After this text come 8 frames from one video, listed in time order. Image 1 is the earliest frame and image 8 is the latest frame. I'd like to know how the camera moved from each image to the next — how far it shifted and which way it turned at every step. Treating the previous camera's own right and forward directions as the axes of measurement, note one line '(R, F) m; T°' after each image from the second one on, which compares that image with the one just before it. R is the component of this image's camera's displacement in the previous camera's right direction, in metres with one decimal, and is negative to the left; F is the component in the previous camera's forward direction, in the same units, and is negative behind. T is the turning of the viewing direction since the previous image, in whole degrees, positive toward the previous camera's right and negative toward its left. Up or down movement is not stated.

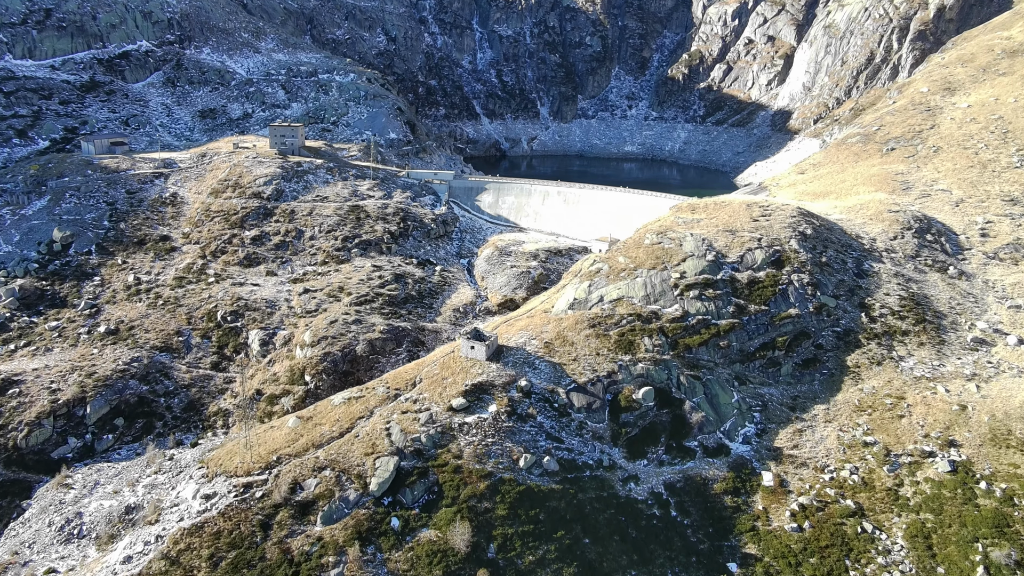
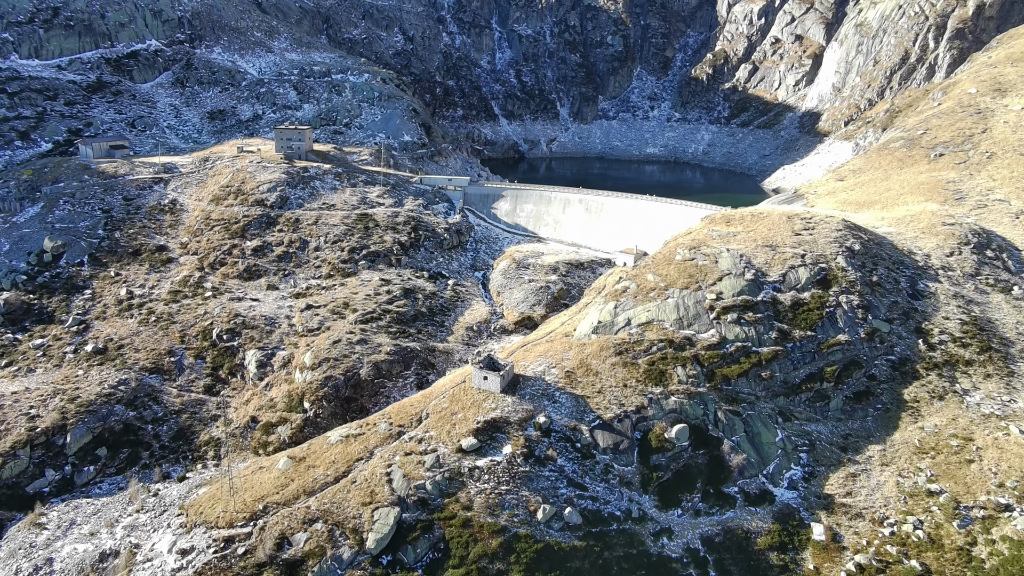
(0.0, +3.7) m; -1°
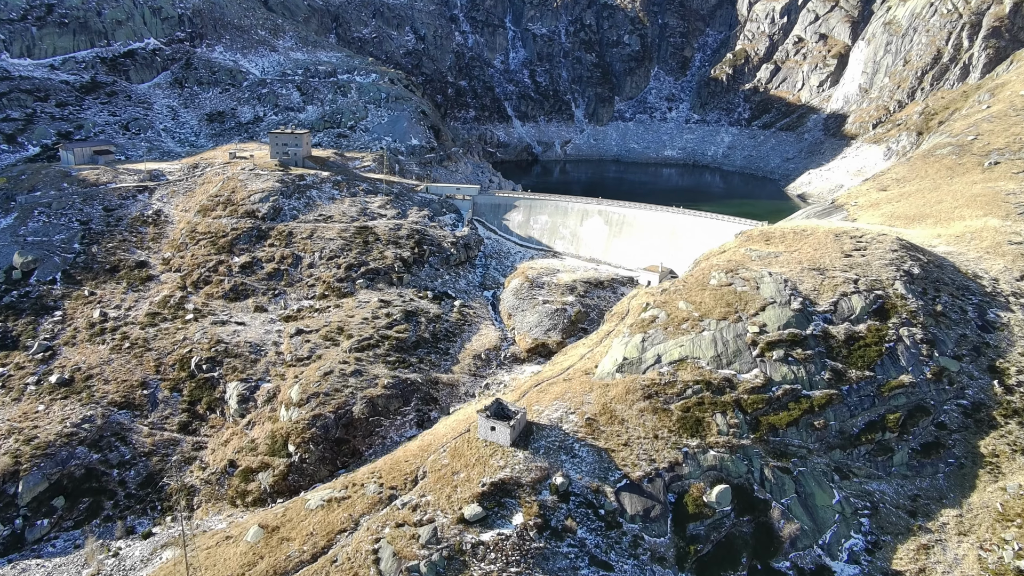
(0.0, +4.6) m; -1°
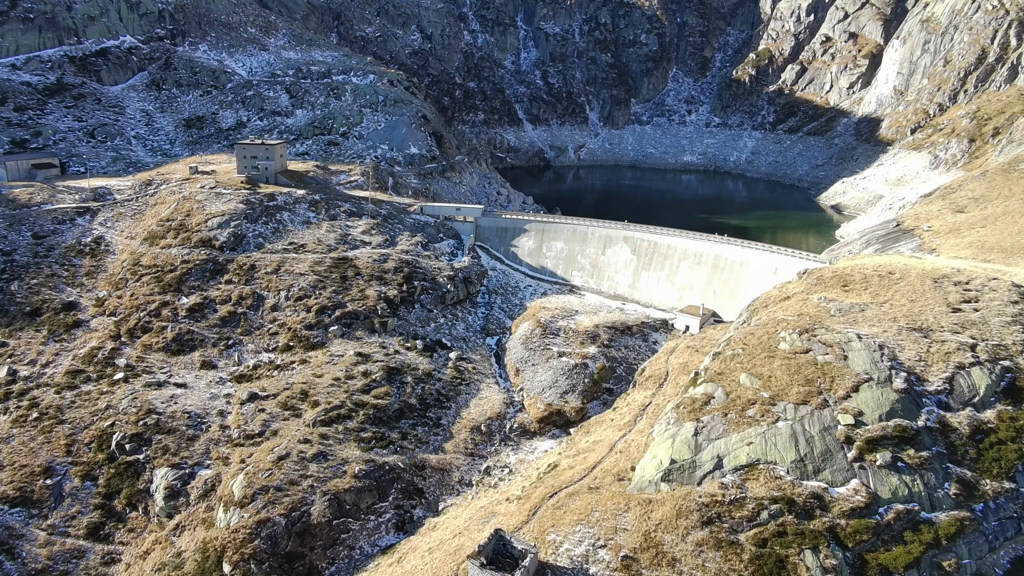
(+0.1, +8.4) m; -1°
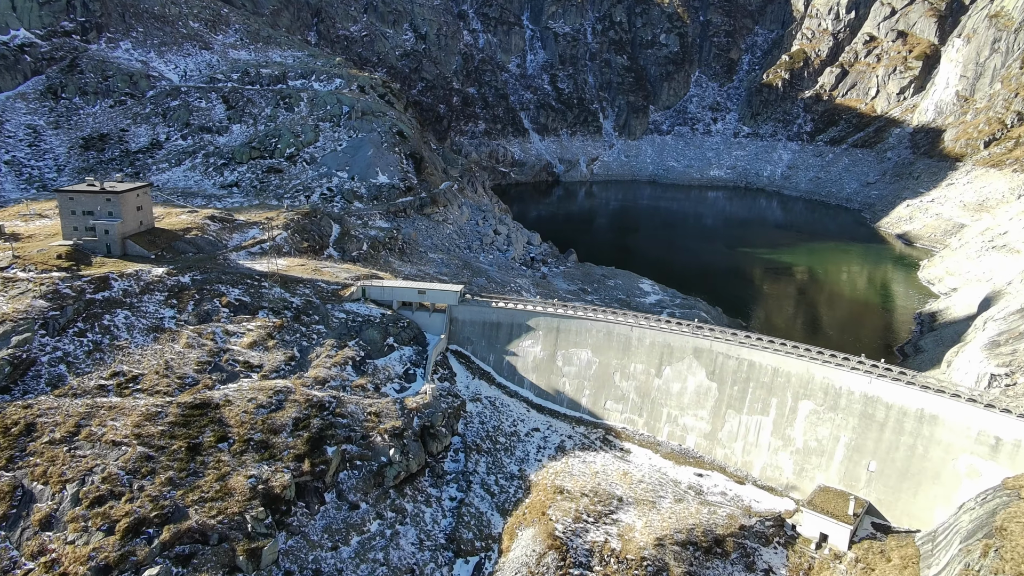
(+0.5, +17.9) m; -1°
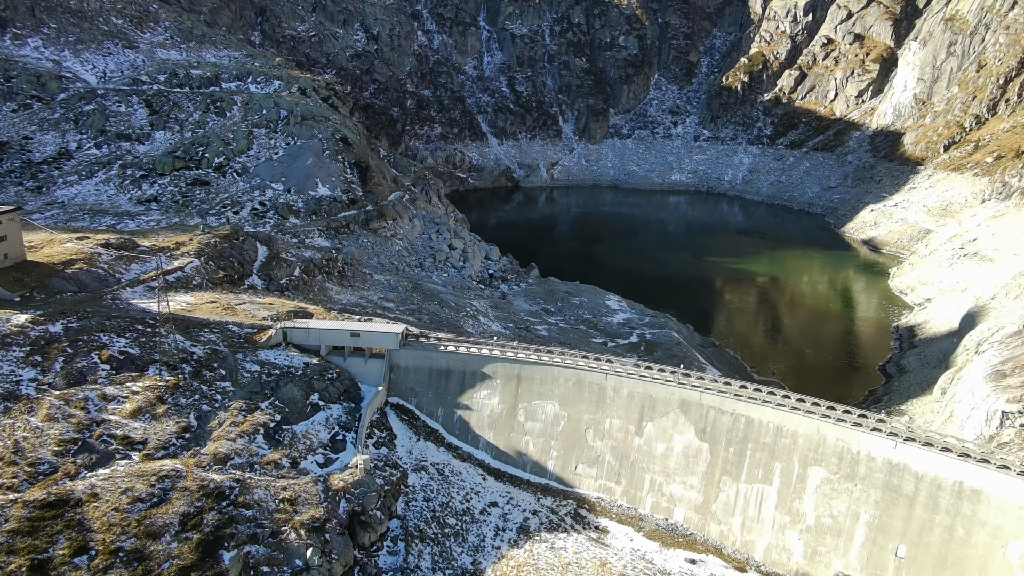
(+0.4, +4.6) m; +3°
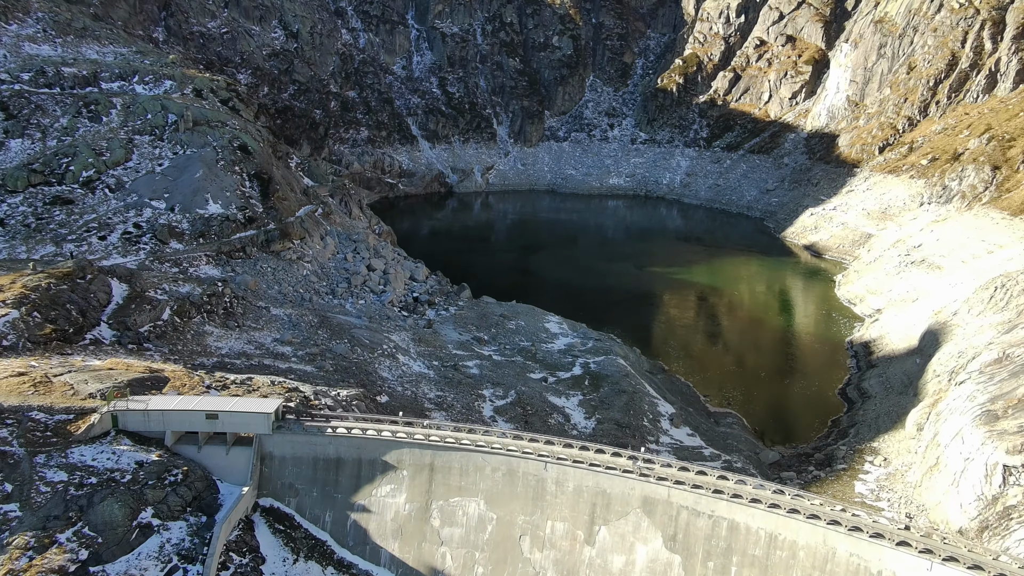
(+0.9, +5.7) m; +5°
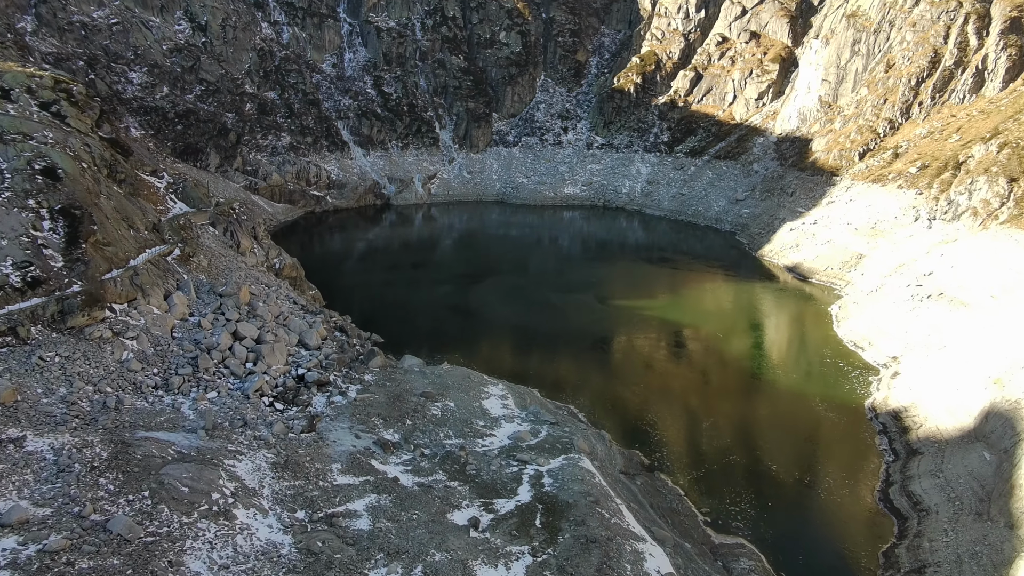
(+1.8, +13.1) m; +4°
